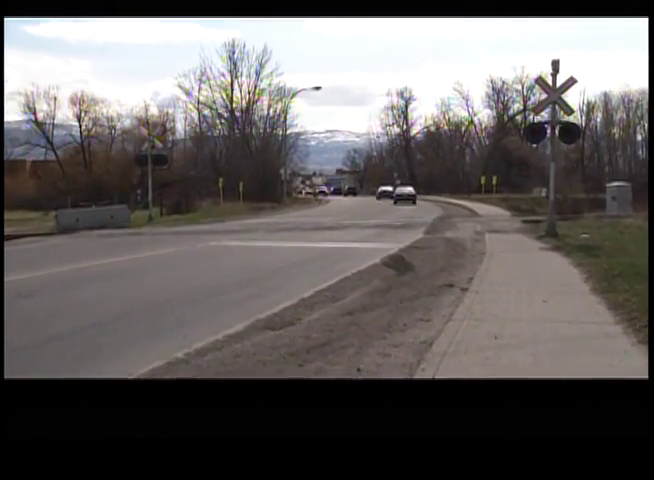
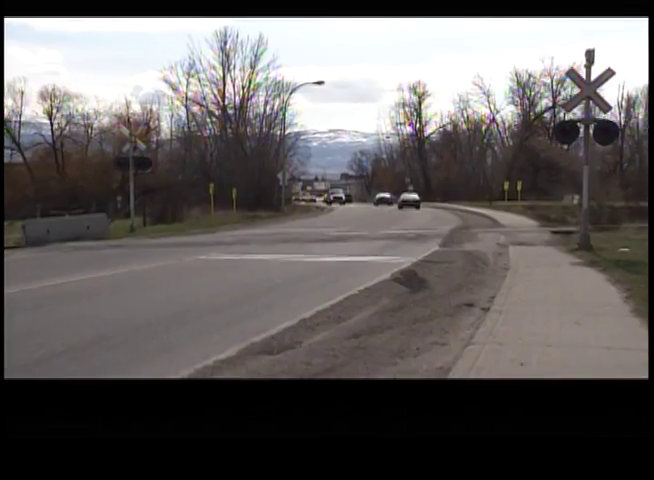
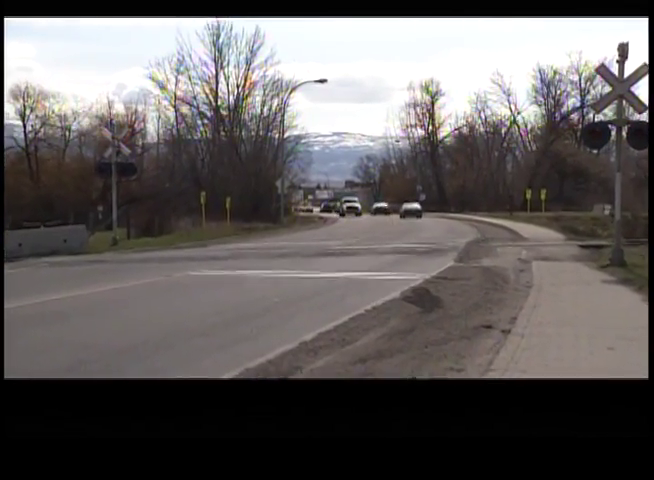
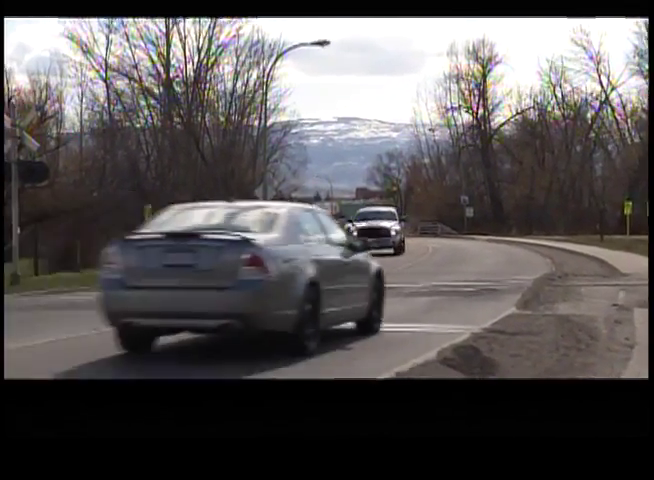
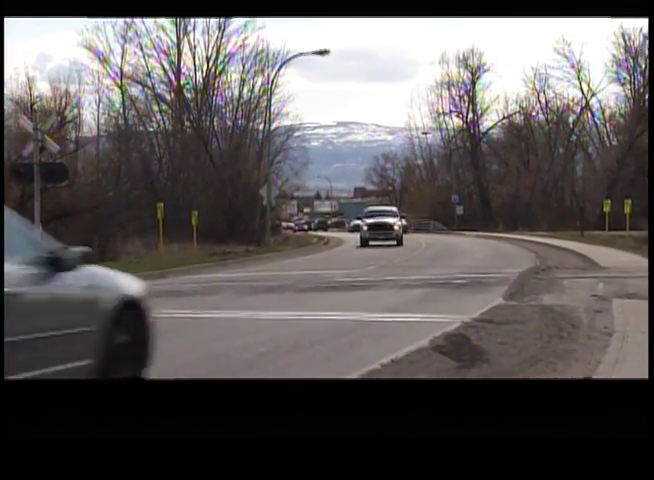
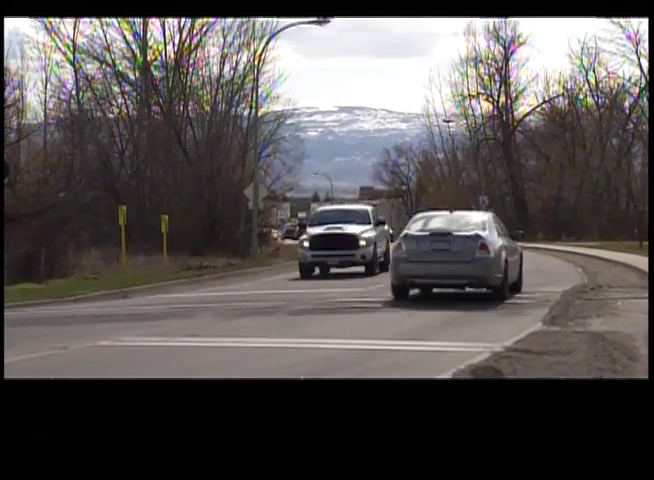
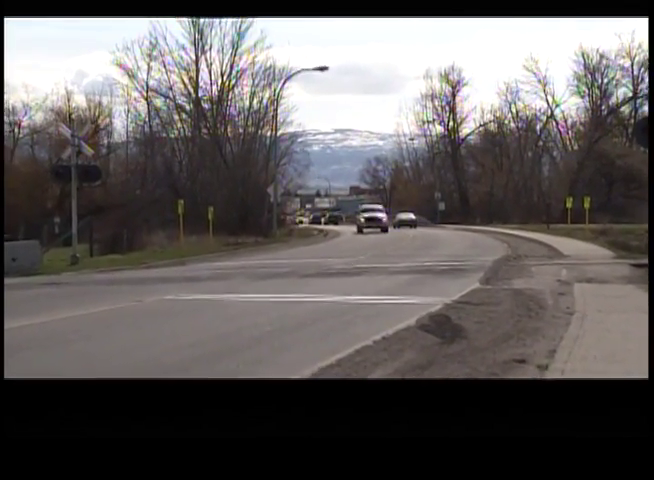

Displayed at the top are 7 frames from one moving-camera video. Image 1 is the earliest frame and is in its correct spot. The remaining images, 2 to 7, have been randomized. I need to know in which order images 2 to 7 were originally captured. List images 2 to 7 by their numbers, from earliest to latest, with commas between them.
2, 3, 7, 5, 4, 6
